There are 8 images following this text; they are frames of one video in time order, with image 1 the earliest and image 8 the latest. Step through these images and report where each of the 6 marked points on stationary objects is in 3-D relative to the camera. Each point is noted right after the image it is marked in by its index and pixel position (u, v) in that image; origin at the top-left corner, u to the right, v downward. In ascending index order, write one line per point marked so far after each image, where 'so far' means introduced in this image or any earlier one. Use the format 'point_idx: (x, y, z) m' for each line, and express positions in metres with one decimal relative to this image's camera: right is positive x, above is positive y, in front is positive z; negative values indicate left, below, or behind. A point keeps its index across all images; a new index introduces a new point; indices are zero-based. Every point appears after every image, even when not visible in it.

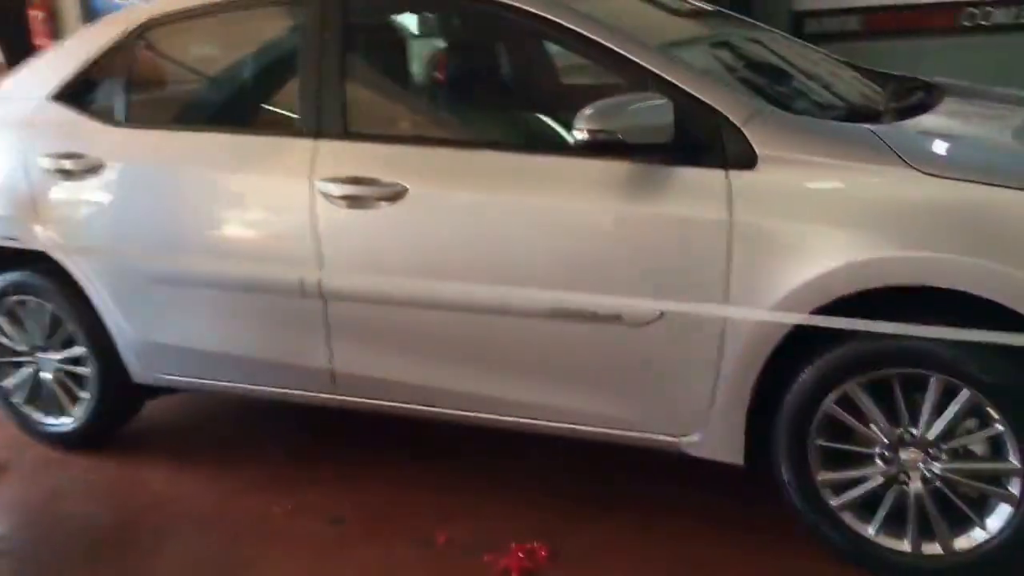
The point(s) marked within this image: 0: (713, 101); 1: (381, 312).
0: (+0.5, +0.5, +2.5) m
1: (-0.4, -0.1, +2.9) m
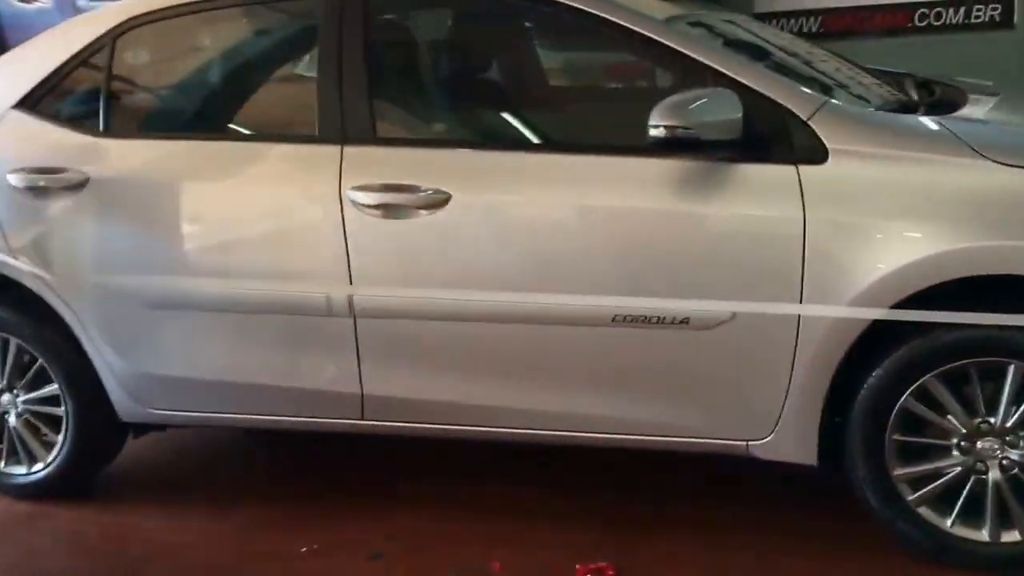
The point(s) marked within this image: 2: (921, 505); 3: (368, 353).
0: (+0.7, +0.5, +2.5) m
1: (-0.3, -0.1, +2.8) m
2: (+1.0, -0.5, +2.5) m
3: (-0.4, -0.2, +2.8) m
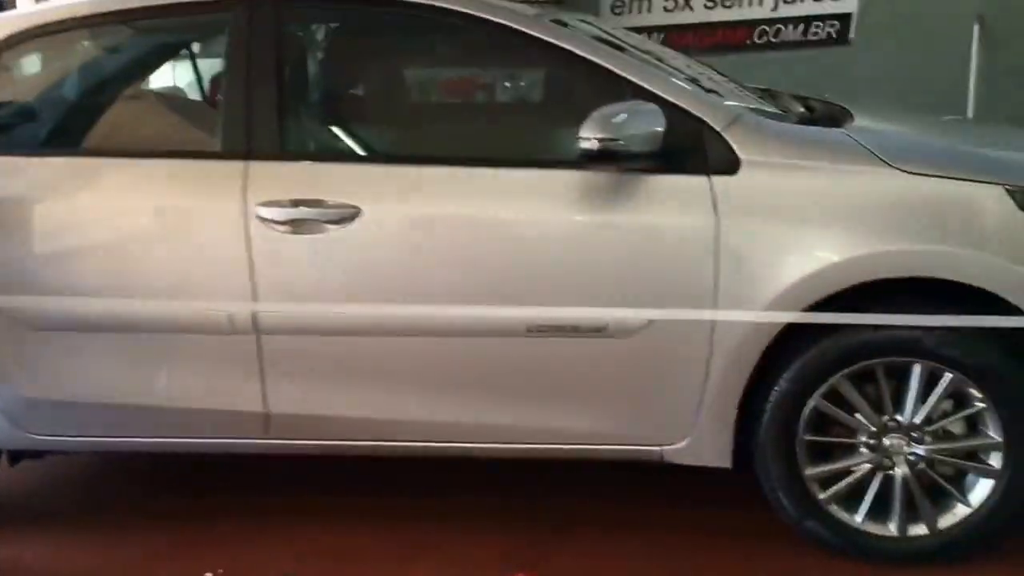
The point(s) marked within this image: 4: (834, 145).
0: (+0.5, +0.5, +2.5) m
1: (-0.5, -0.2, +2.7) m
2: (+0.8, -0.6, +2.6) m
3: (-0.7, -0.2, +2.7) m
4: (+0.9, +0.4, +2.5) m
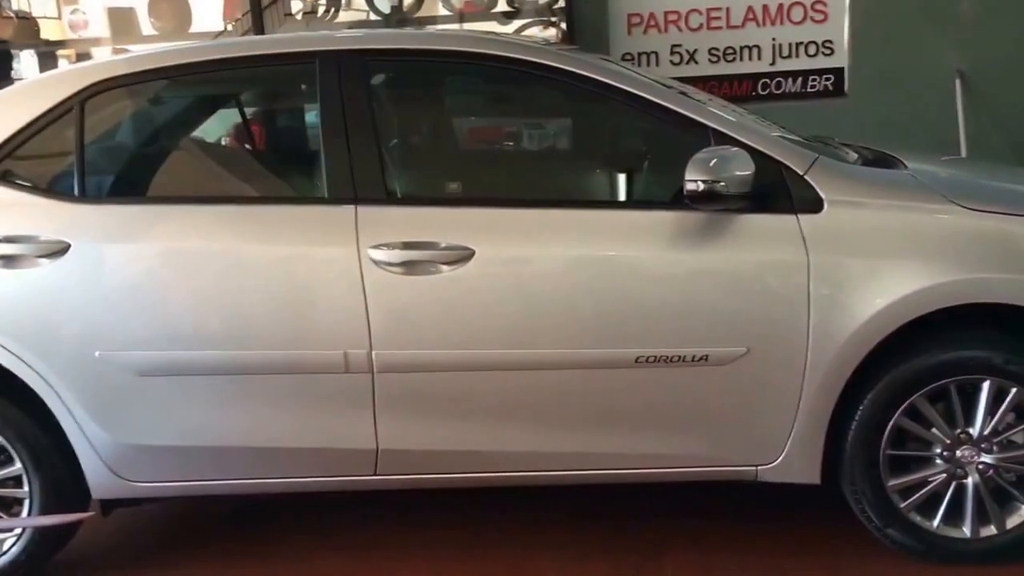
0: (+0.8, +0.4, +2.8) m
1: (-0.2, -0.3, +2.8) m
2: (+1.1, -0.6, +2.8) m
3: (-0.4, -0.3, +2.8) m
4: (+1.1, +0.3, +2.8) m
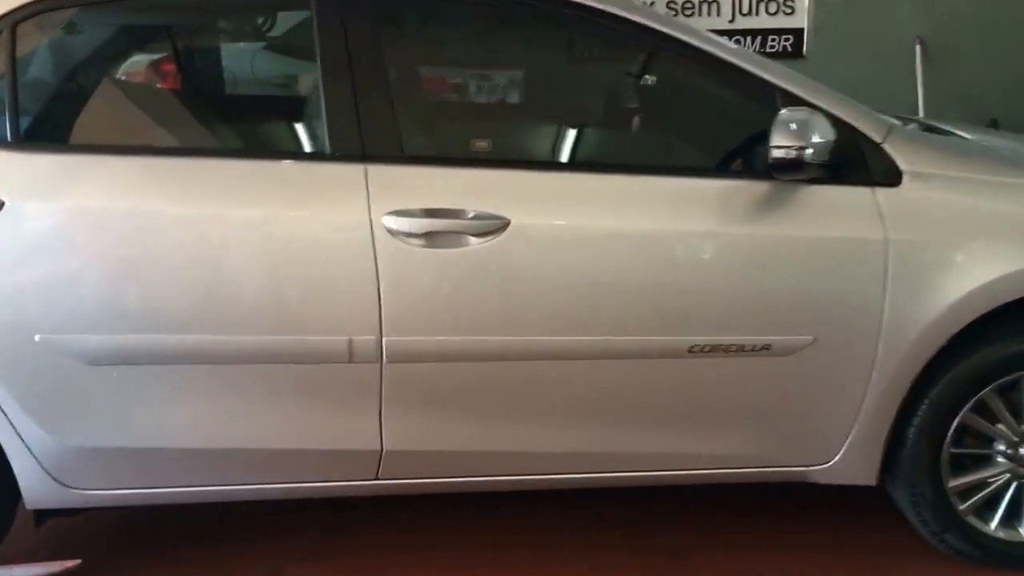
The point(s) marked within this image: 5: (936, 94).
0: (+0.8, +0.4, +2.5) m
1: (-0.1, -0.2, +2.4) m
2: (+1.2, -0.6, +2.6) m
3: (-0.3, -0.3, +2.4) m
4: (+1.2, +0.3, +2.5) m
5: (+2.4, +1.1, +5.6) m
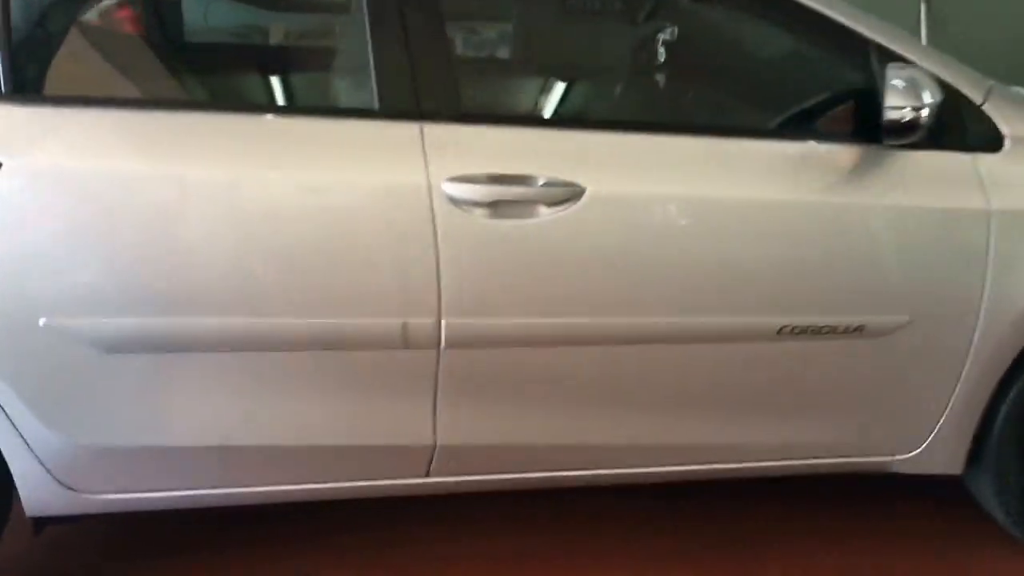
0: (+1.0, +0.5, +2.3) m
1: (0.0, -0.1, +2.1) m
2: (+1.3, -0.5, +2.4) m
3: (-0.1, -0.2, +2.1) m
4: (+1.3, +0.4, +2.4) m
5: (+2.3, +1.3, +5.4) m
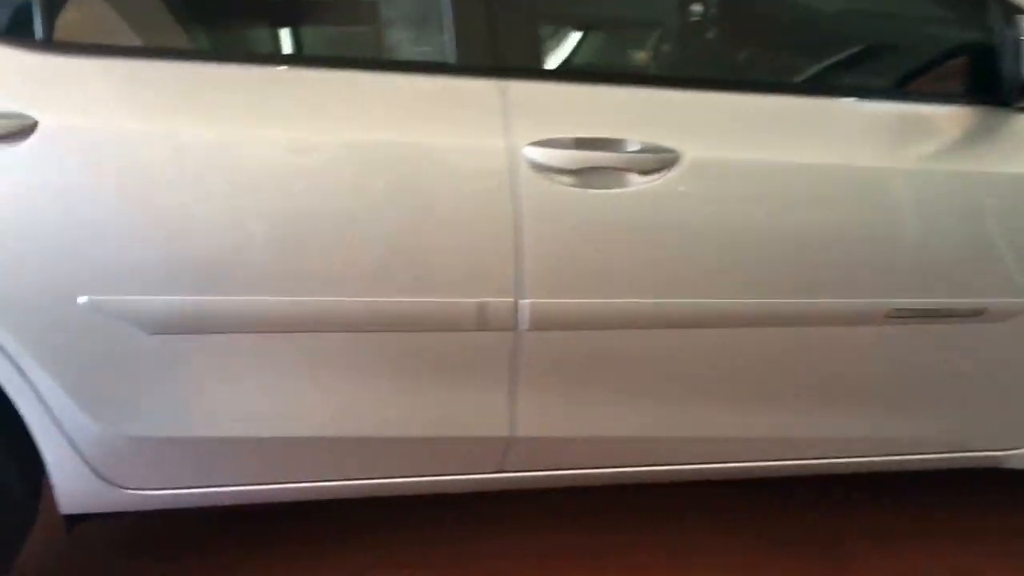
0: (+1.2, +0.5, +2.0) m
1: (+0.2, -0.1, +1.9) m
2: (+1.5, -0.5, +2.3) m
3: (0.0, -0.2, +1.9) m
4: (+1.5, +0.5, +2.2) m
5: (+2.4, +1.4, +5.2) m
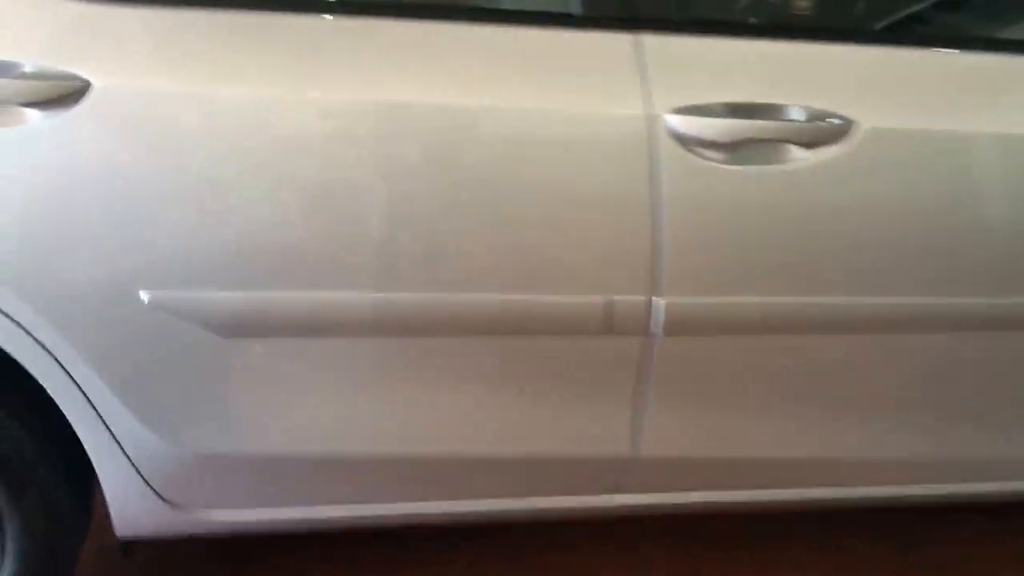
0: (+1.4, +0.5, +1.7) m
1: (+0.4, -0.1, +1.6) m
2: (+1.7, -0.5, +1.9) m
3: (+0.2, -0.2, +1.6) m
4: (+1.7, +0.5, +1.8) m
5: (+2.8, +1.5, +4.8) m
